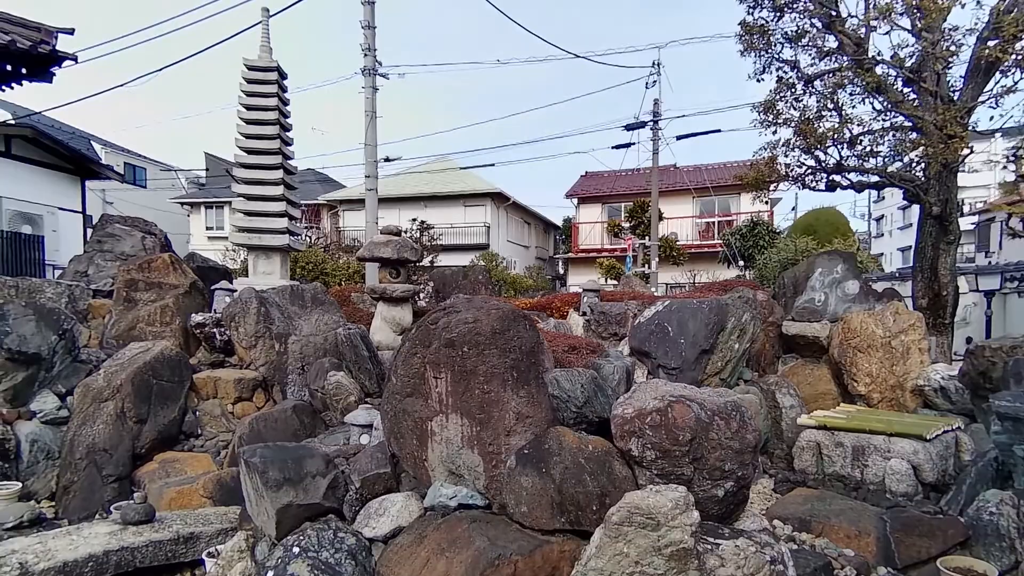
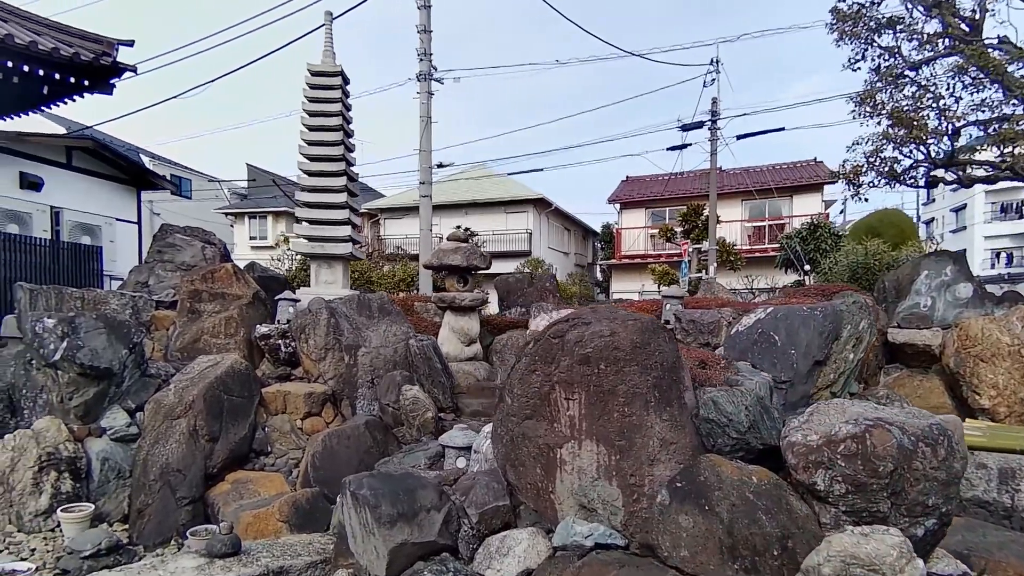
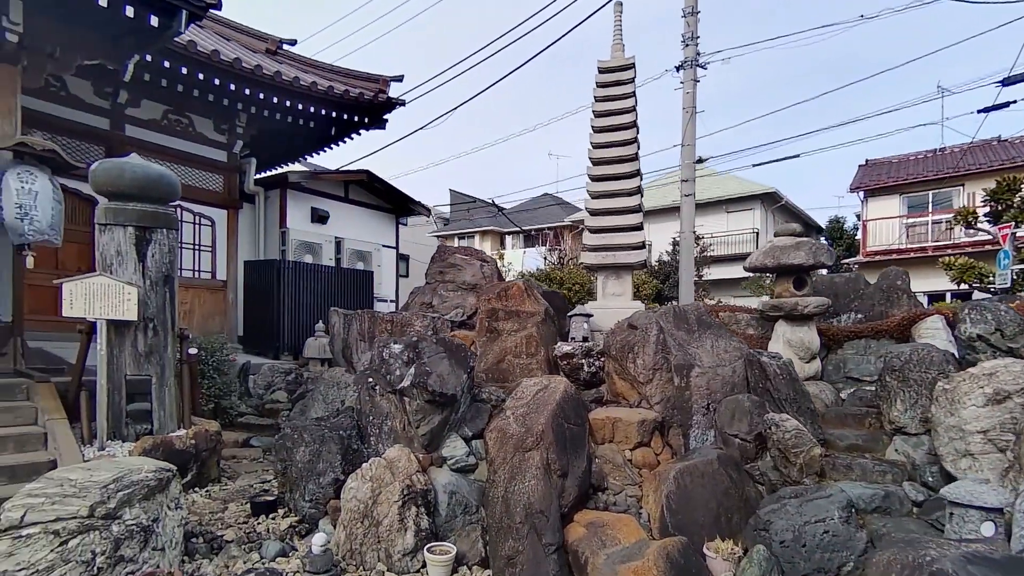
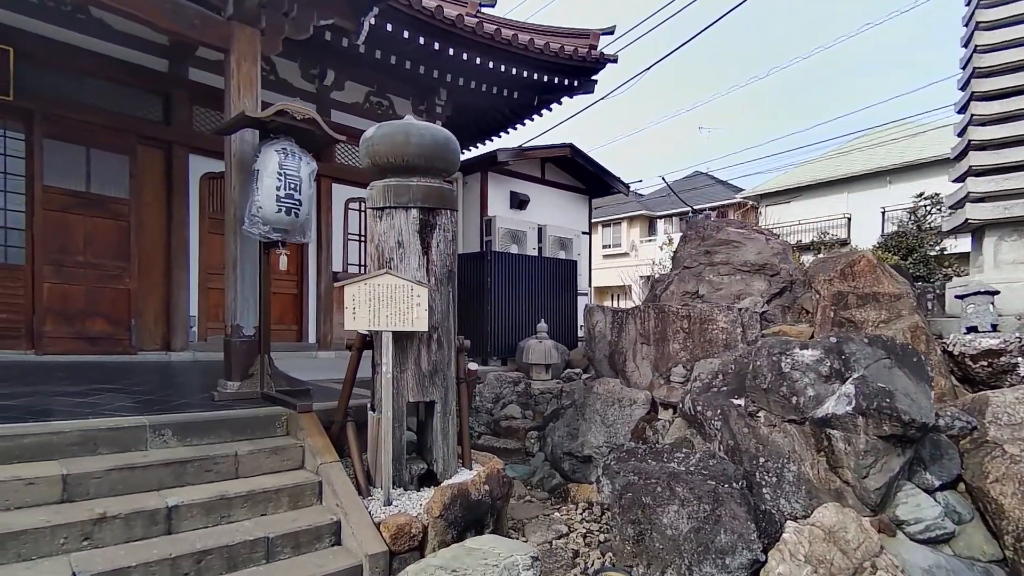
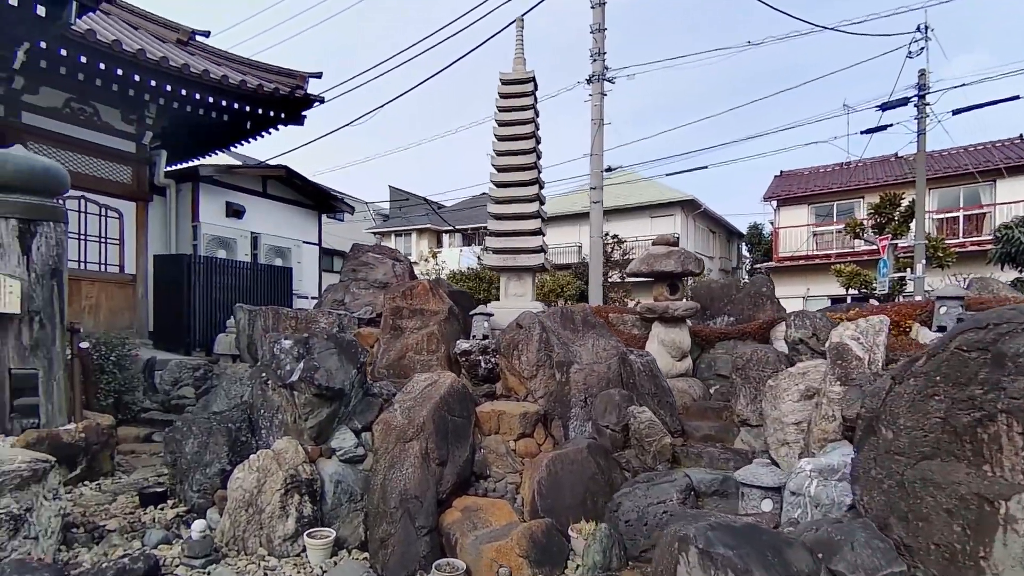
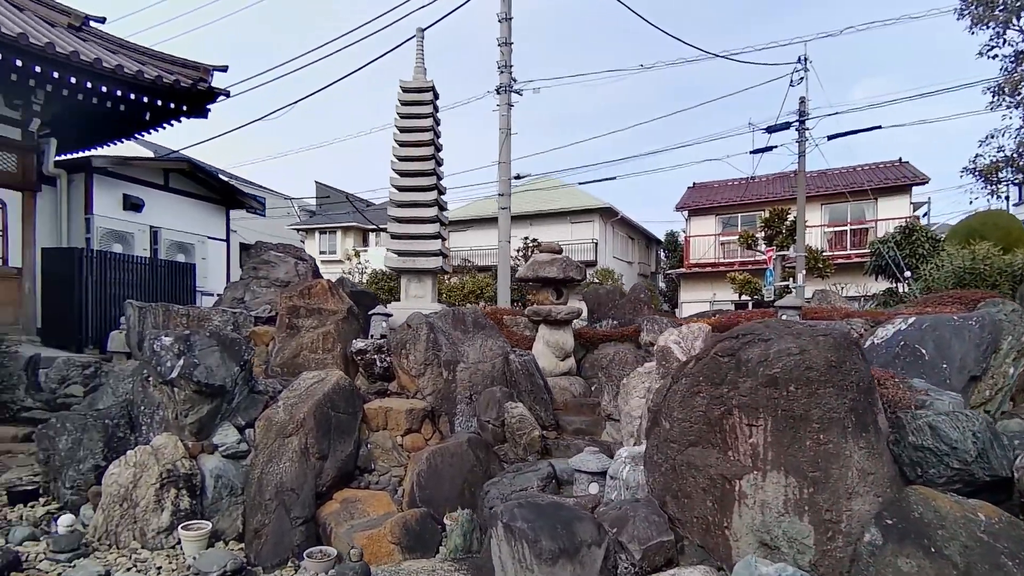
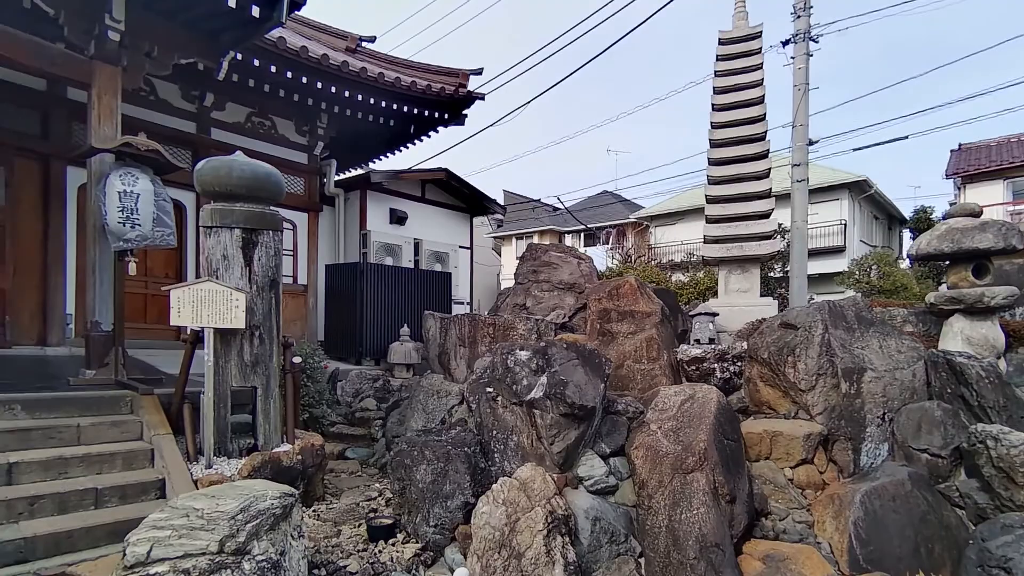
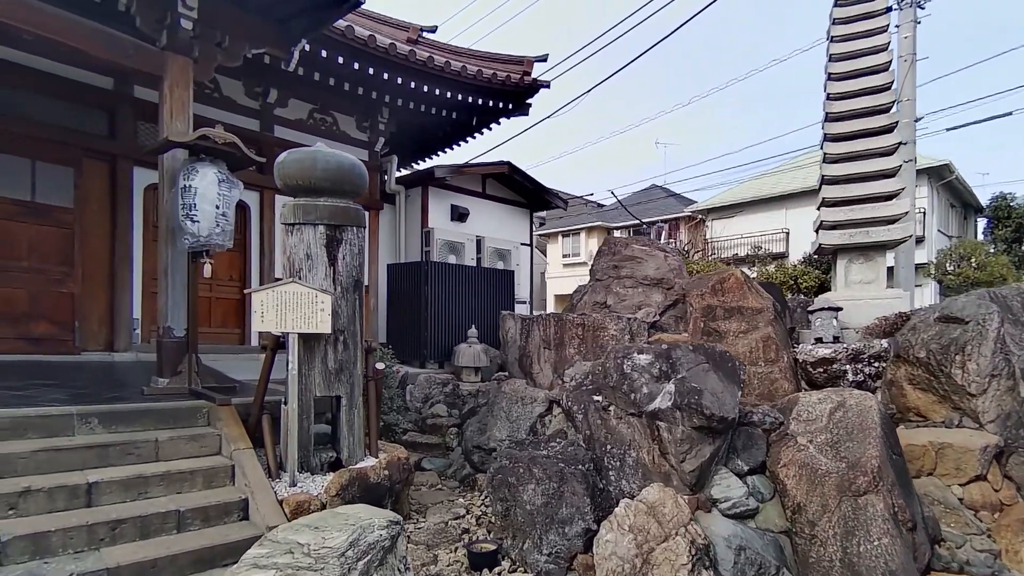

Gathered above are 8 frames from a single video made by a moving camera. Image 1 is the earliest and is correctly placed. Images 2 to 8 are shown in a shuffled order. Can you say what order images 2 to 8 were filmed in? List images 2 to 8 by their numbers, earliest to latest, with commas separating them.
2, 6, 5, 3, 7, 8, 4
